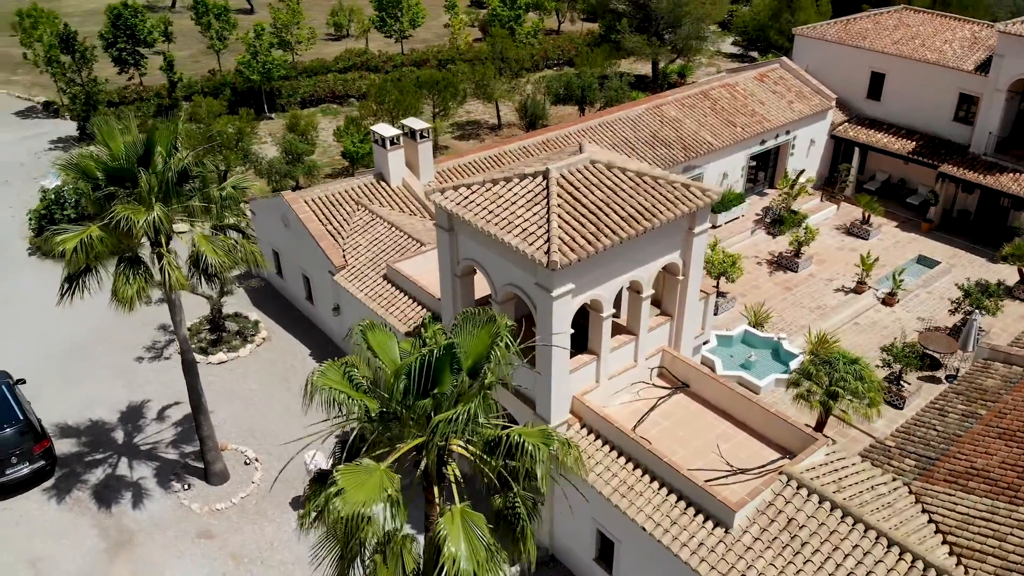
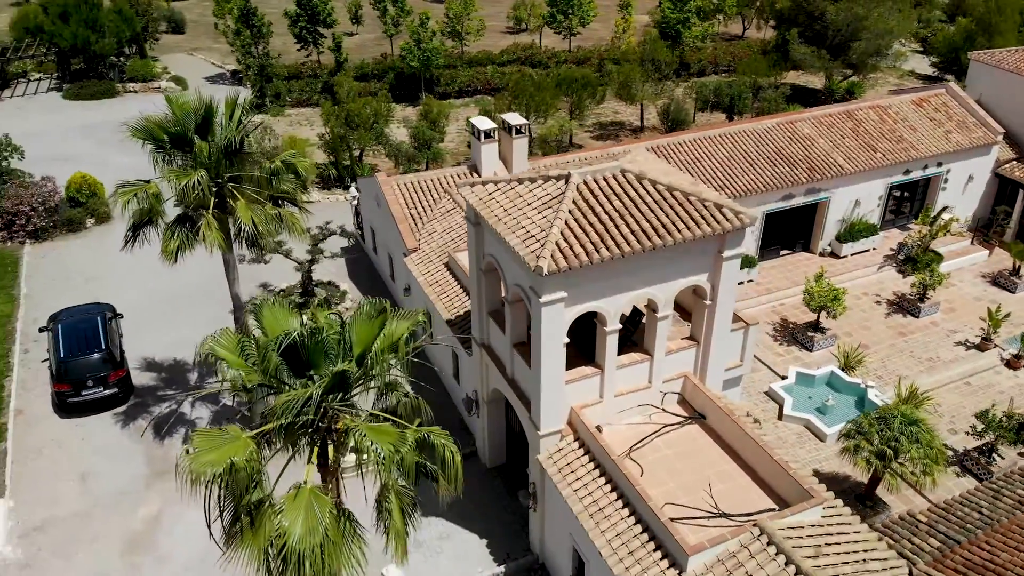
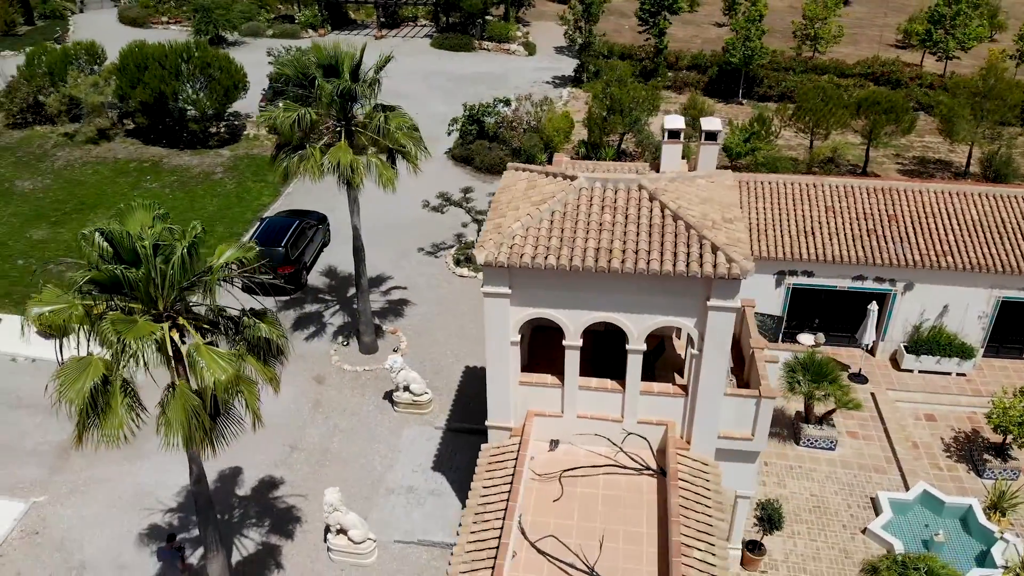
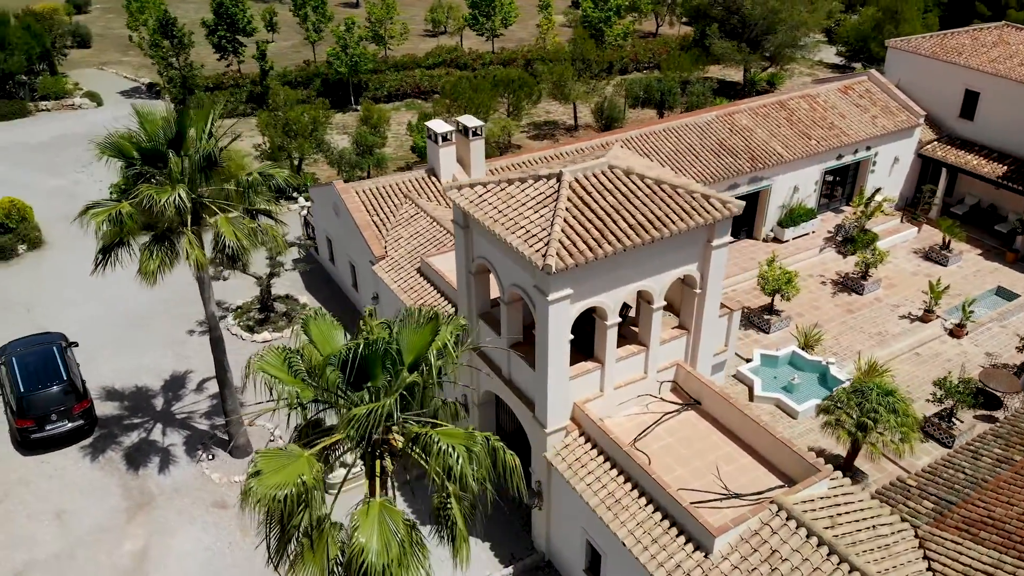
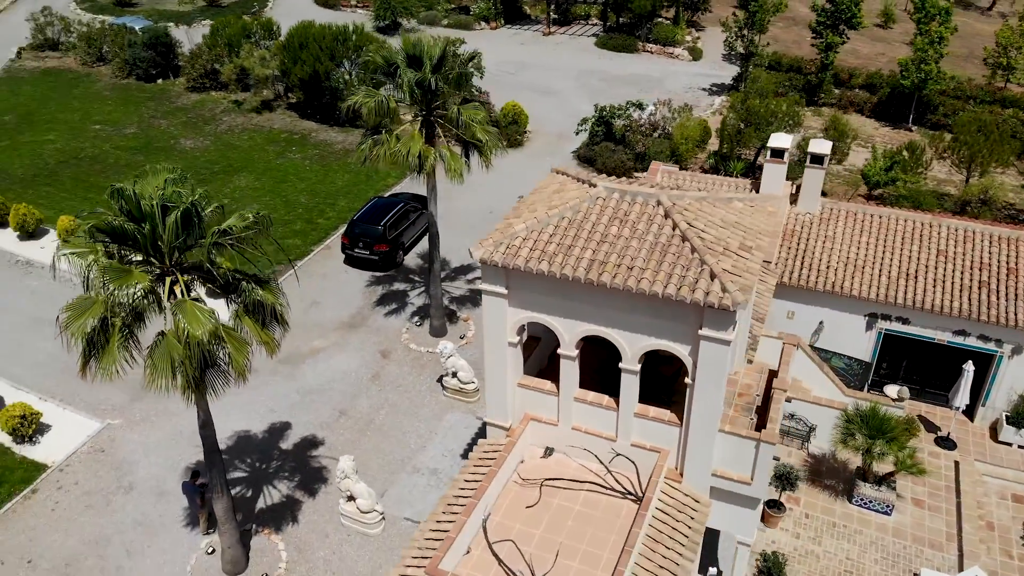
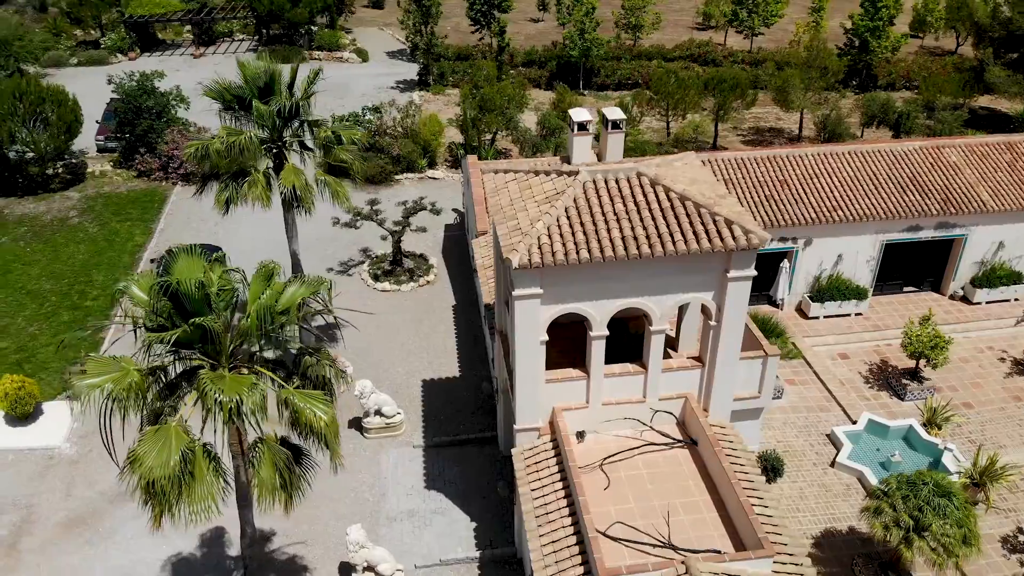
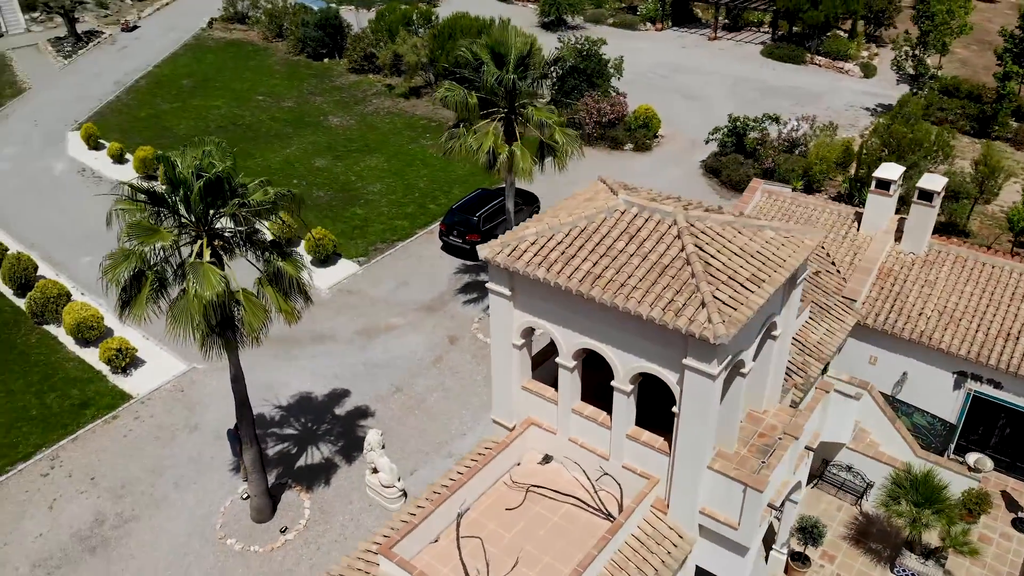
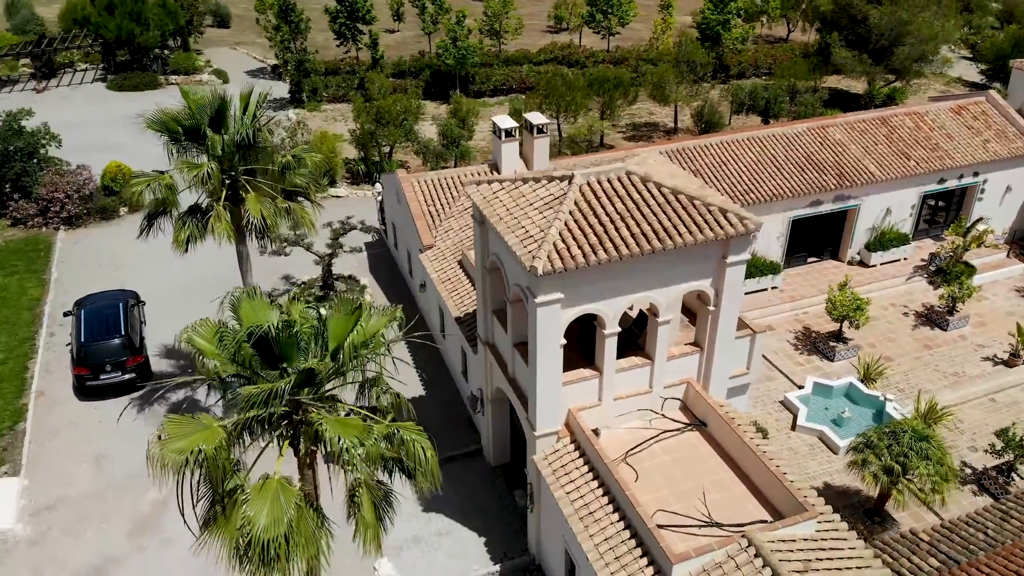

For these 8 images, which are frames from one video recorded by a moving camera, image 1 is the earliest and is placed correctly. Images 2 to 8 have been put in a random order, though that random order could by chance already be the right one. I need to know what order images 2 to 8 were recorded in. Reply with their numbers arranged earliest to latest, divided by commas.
4, 2, 8, 6, 3, 5, 7
